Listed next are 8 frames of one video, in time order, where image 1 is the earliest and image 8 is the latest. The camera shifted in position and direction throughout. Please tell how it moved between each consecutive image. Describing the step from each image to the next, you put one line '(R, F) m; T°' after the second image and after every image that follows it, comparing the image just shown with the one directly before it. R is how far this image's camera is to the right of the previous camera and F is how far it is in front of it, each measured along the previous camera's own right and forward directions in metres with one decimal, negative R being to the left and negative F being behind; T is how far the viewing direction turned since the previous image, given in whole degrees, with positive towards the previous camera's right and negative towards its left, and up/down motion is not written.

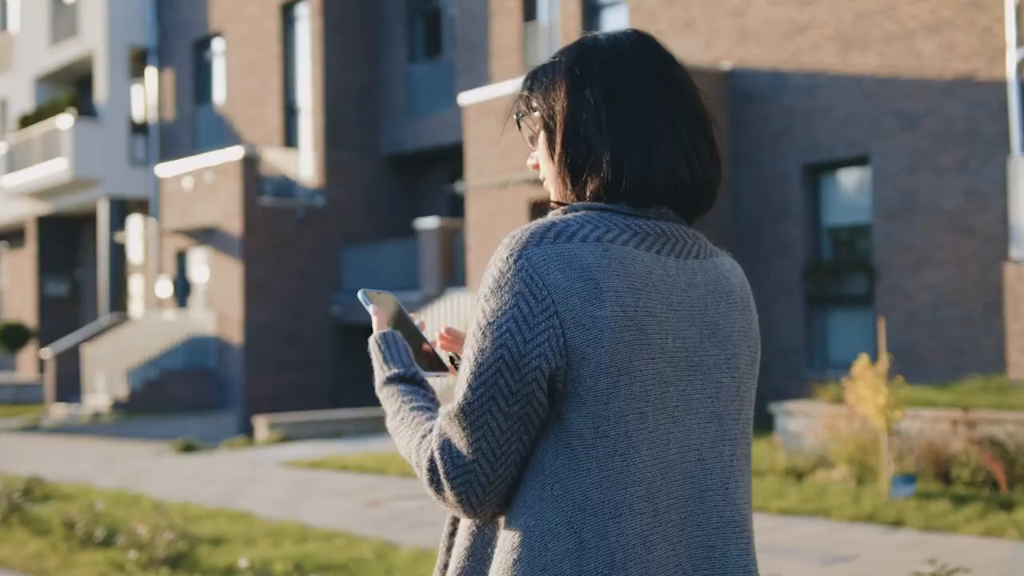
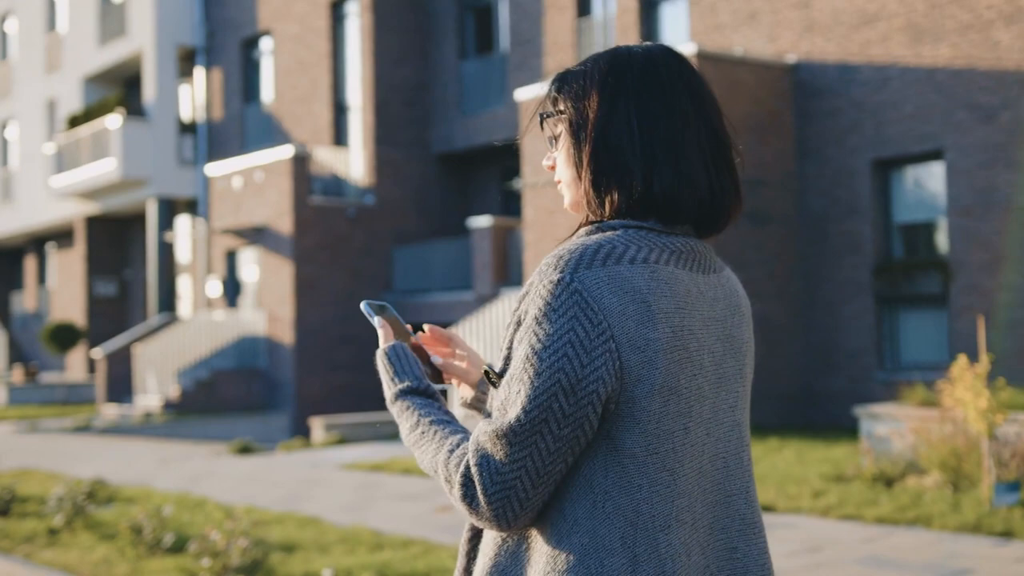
(-0.3, +0.3) m; -2°
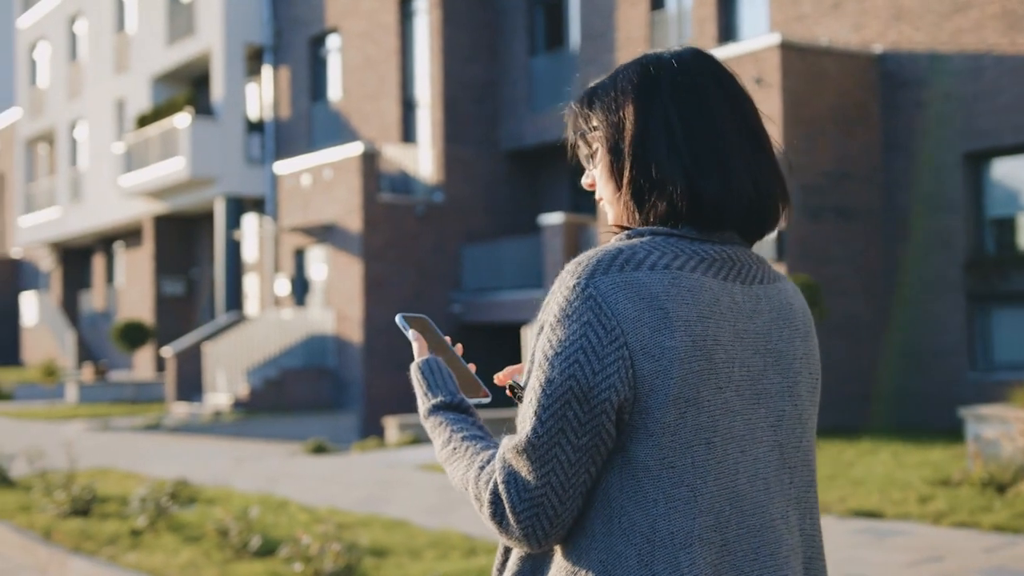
(-0.2, +0.3) m; -3°
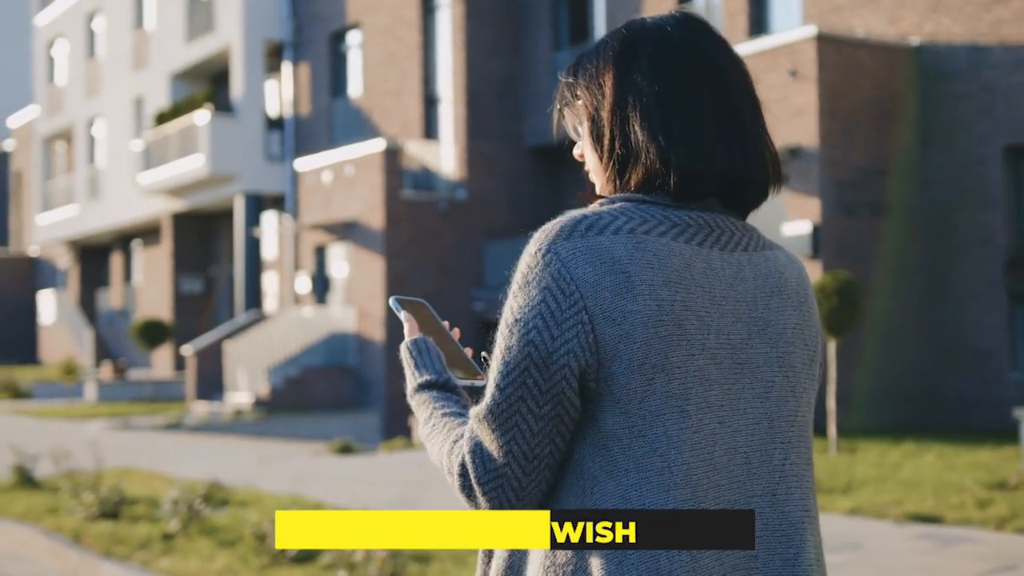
(-0.2, +0.3) m; -1°
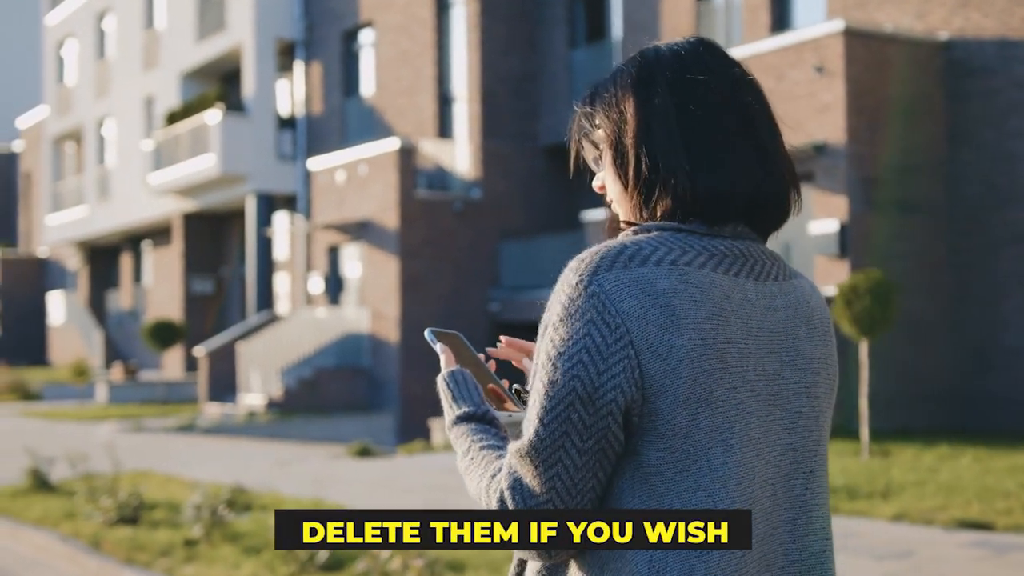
(-0.2, +0.2) m; 0°
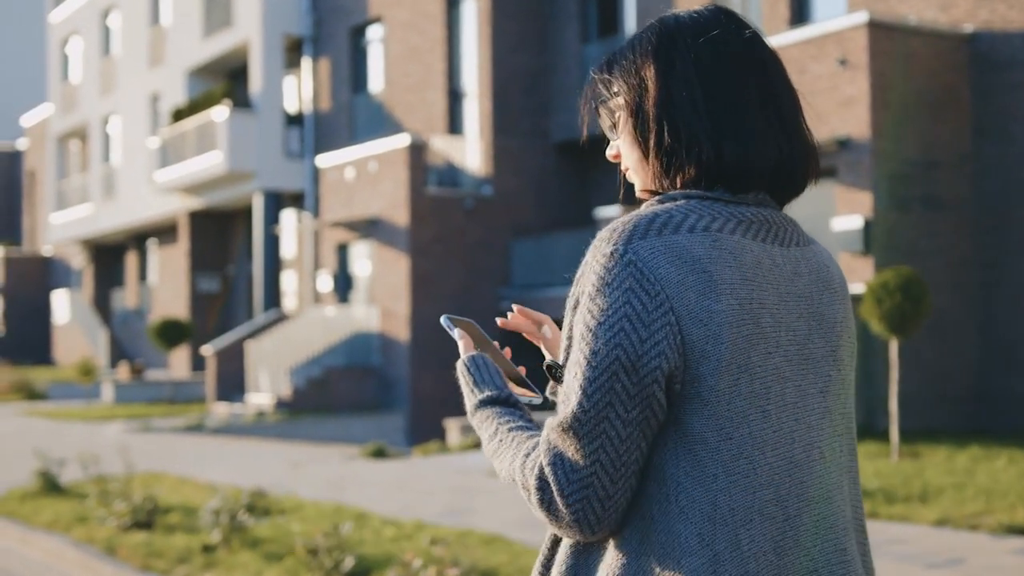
(-0.2, +0.3) m; 0°
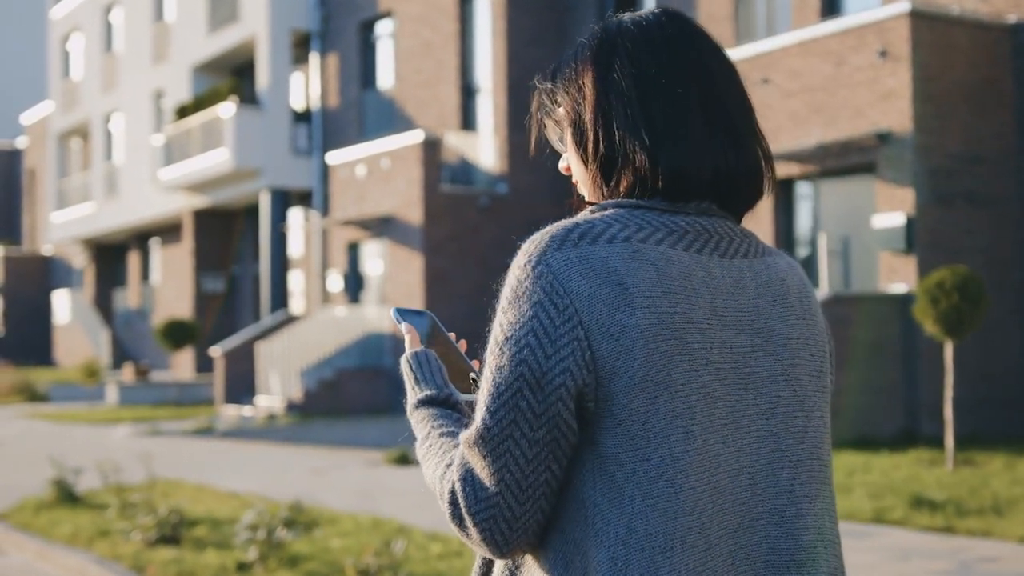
(-0.3, +0.5) m; 0°
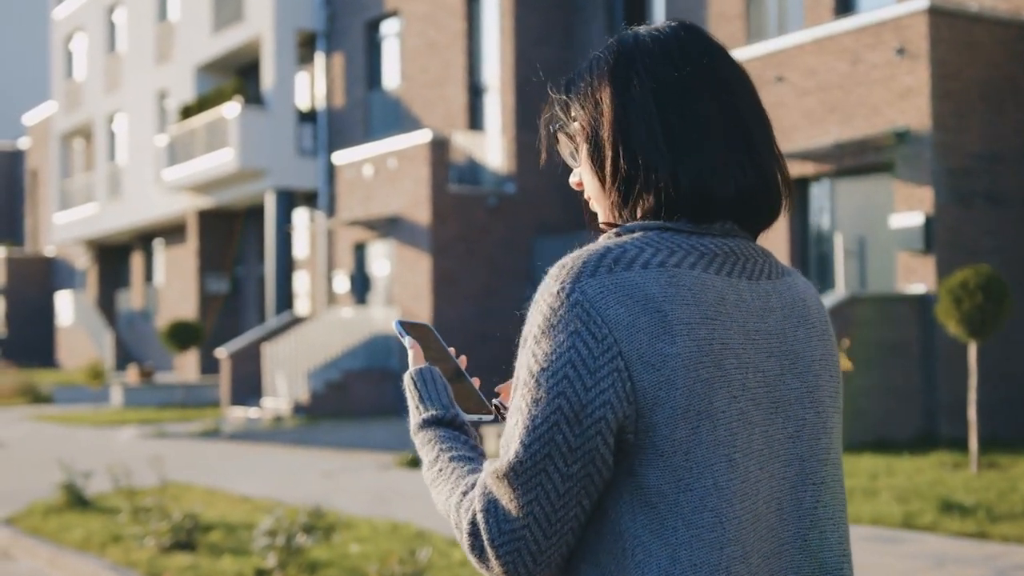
(-0.1, +0.2) m; 0°
